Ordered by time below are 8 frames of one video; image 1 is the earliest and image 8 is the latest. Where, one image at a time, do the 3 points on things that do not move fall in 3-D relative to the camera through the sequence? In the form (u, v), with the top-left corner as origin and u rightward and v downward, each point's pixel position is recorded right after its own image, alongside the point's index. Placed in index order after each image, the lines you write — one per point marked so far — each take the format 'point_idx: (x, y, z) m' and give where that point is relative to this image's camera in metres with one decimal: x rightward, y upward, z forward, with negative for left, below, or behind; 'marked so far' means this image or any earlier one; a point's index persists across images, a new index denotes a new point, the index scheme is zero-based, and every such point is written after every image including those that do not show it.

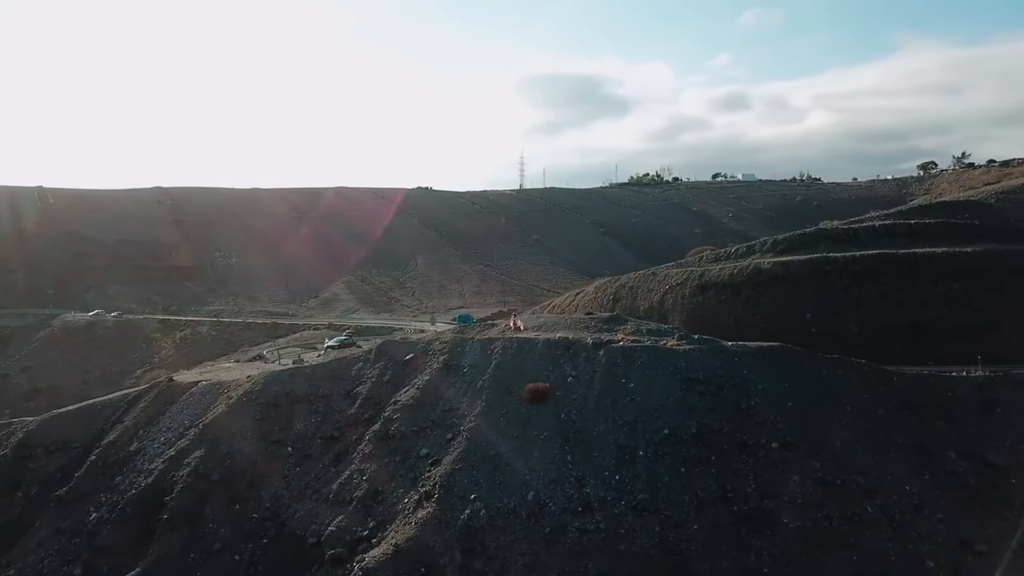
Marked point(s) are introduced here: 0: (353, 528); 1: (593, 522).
0: (-4.0, -6.1, +18.6) m
1: (+1.9, -5.5, +17.0) m
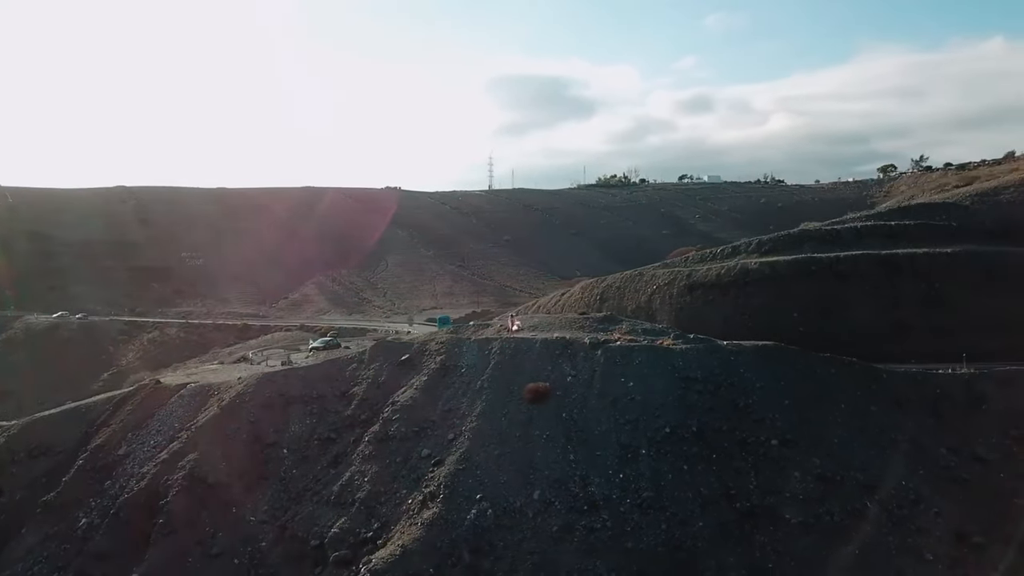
0: (-3.9, -6.2, +18.5) m
1: (+2.1, -5.5, +17.1) m
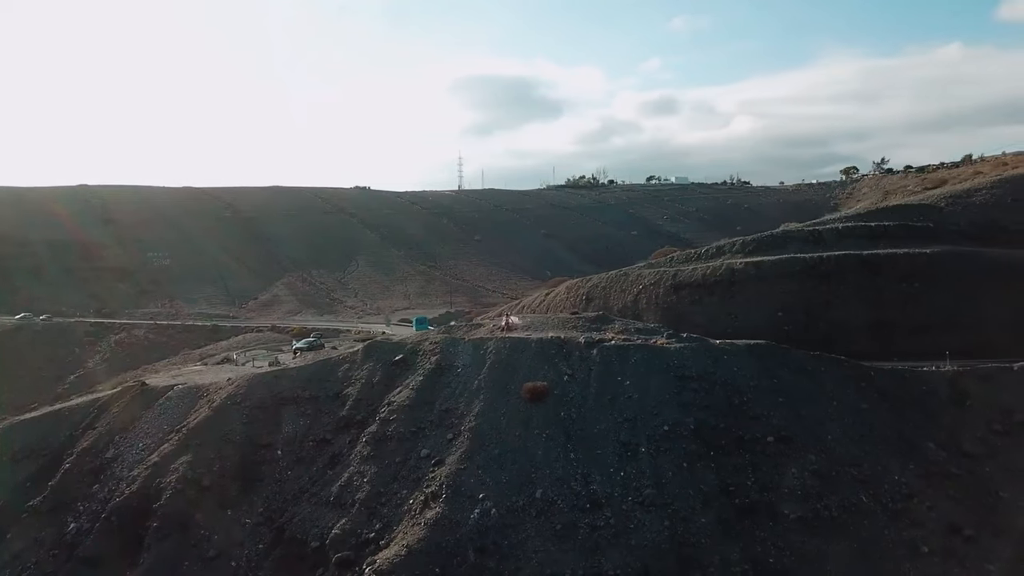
0: (-3.9, -6.1, +18.4) m
1: (+2.2, -5.5, +17.3) m
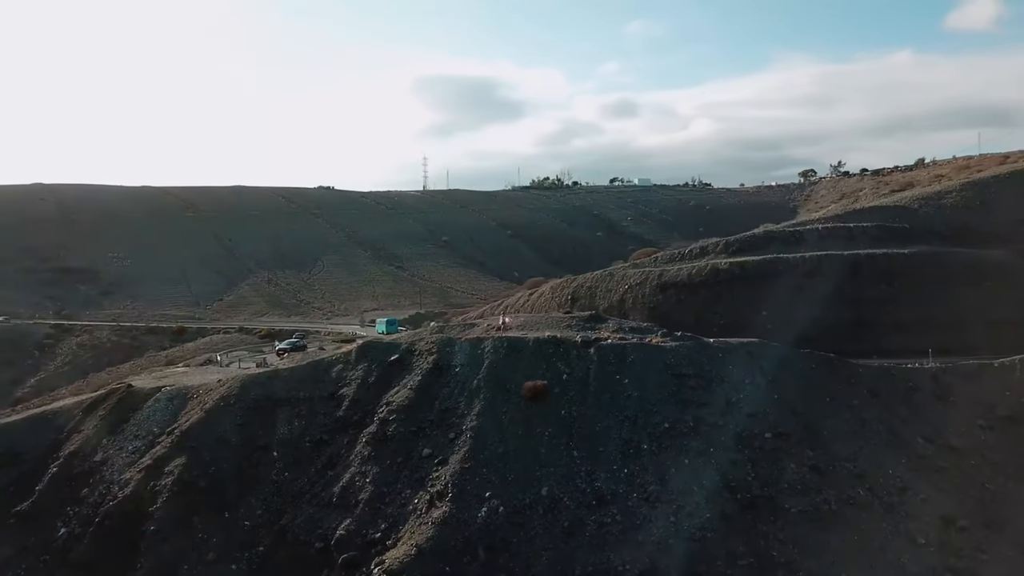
0: (-3.7, -6.1, +18.3) m
1: (+2.3, -5.5, +17.4) m
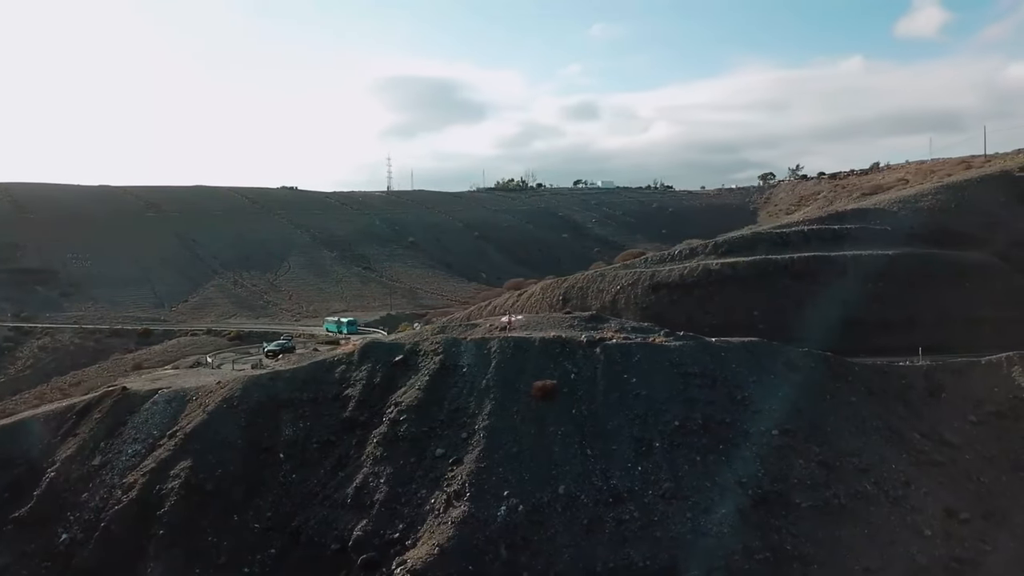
0: (-3.3, -6.1, +18.3) m
1: (+2.8, -5.5, +17.6) m
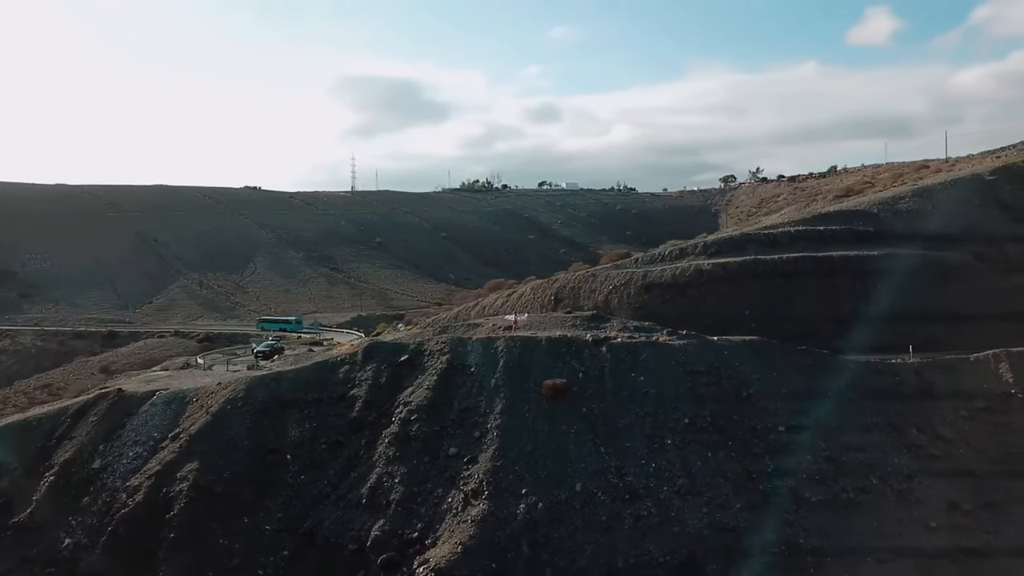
0: (-2.9, -6.1, +18.2) m
1: (+3.2, -5.4, +17.9) m
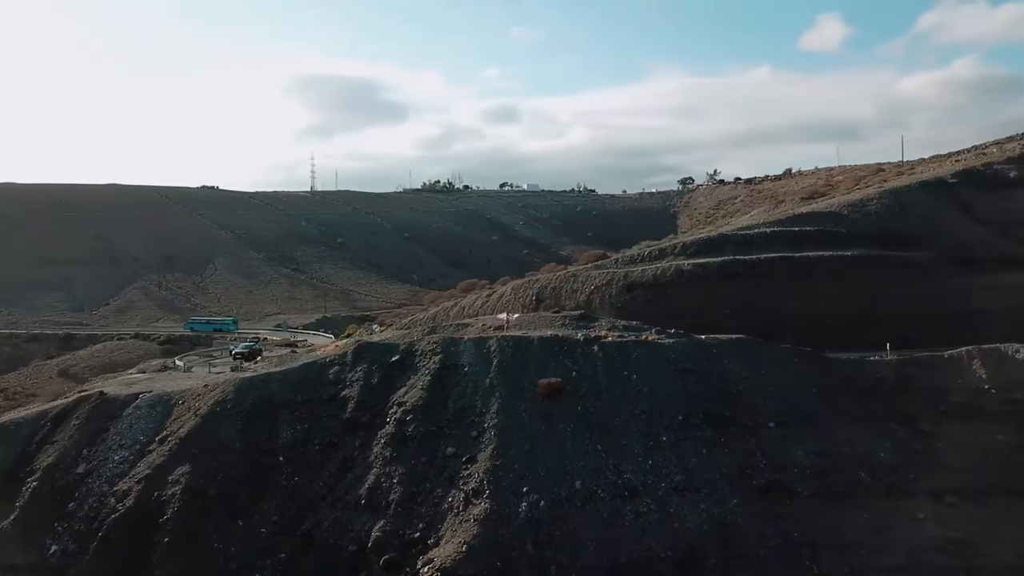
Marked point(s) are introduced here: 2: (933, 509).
0: (-2.9, -6.1, +18.2) m
1: (+3.3, -5.4, +18.1) m
2: (+11.1, -5.9, +19.2) m
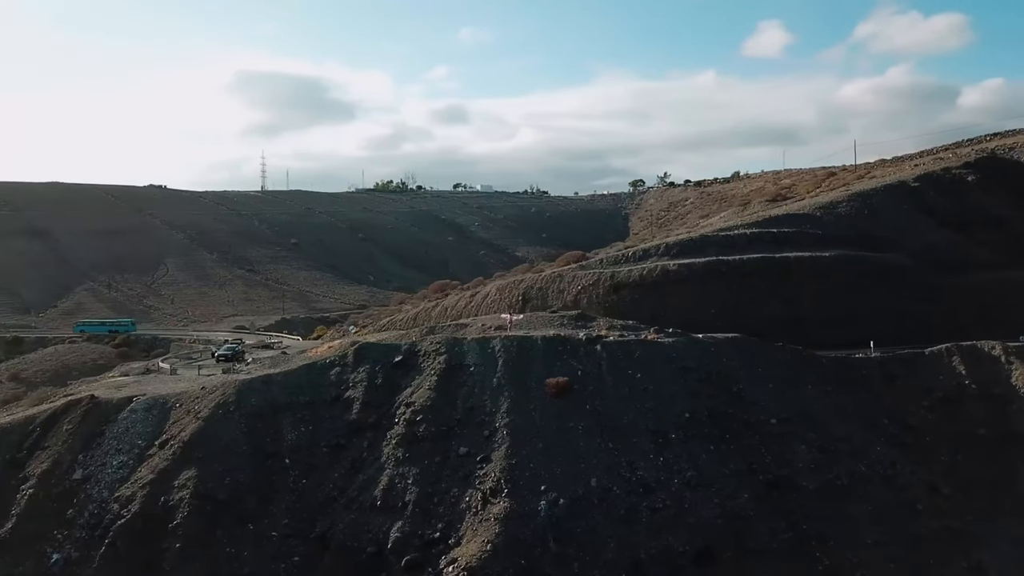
0: (-2.4, -6.1, +18.2) m
1: (+3.7, -5.4, +18.5) m
2: (+11.5, -5.9, +20.0) m
